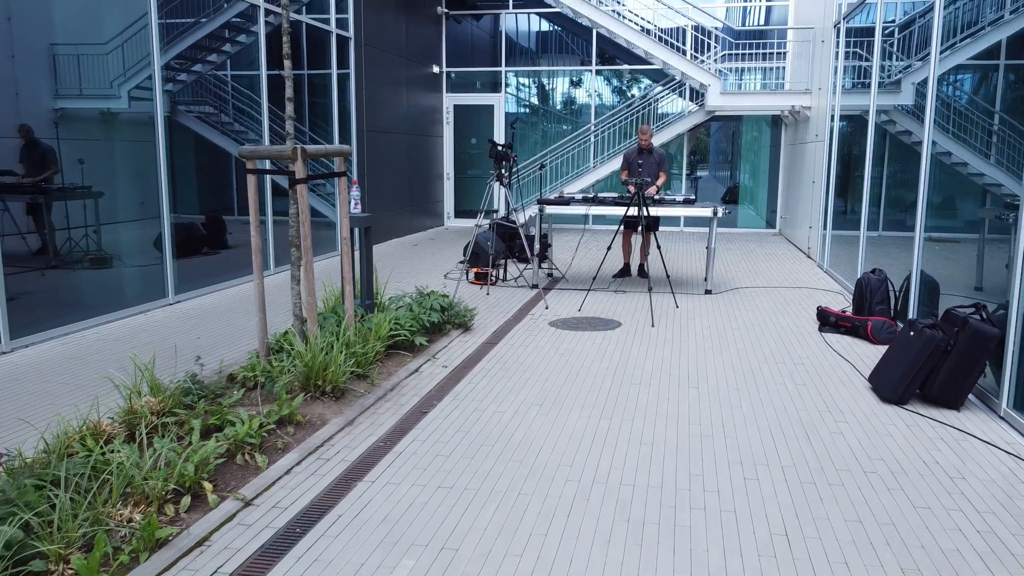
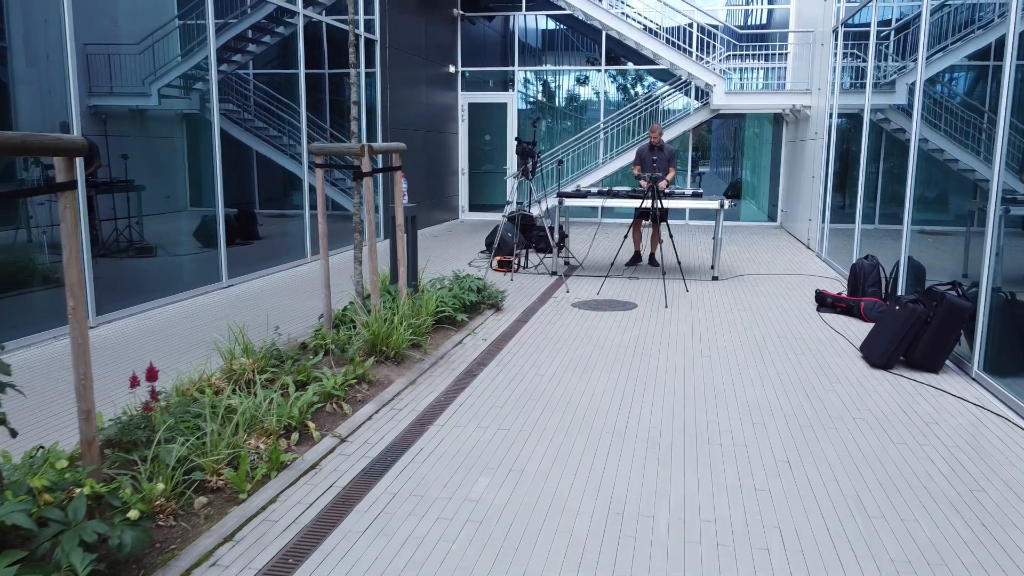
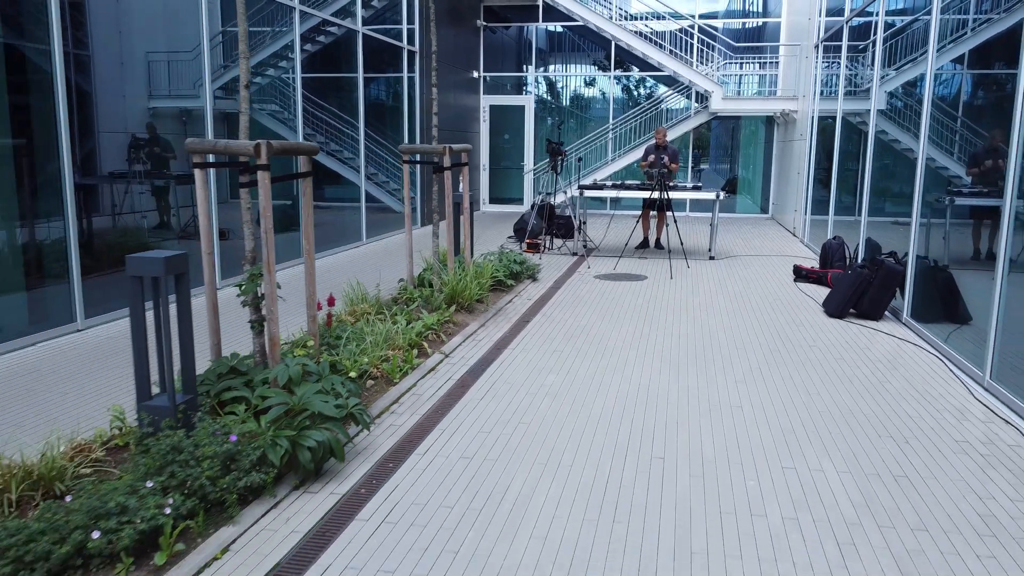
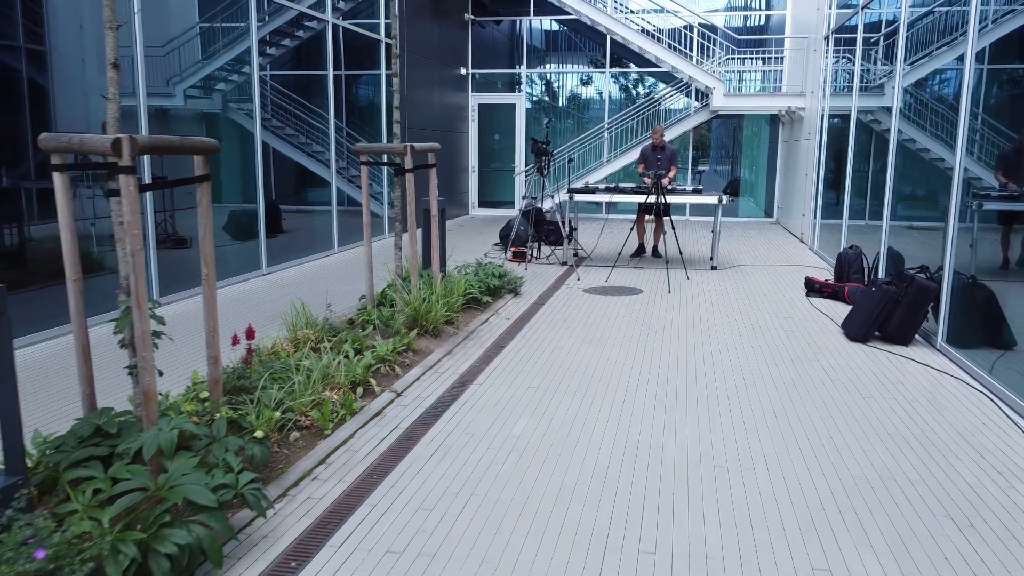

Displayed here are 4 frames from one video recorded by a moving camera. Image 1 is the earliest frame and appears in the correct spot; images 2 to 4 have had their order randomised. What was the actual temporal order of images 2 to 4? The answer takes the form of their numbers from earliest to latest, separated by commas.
2, 4, 3
